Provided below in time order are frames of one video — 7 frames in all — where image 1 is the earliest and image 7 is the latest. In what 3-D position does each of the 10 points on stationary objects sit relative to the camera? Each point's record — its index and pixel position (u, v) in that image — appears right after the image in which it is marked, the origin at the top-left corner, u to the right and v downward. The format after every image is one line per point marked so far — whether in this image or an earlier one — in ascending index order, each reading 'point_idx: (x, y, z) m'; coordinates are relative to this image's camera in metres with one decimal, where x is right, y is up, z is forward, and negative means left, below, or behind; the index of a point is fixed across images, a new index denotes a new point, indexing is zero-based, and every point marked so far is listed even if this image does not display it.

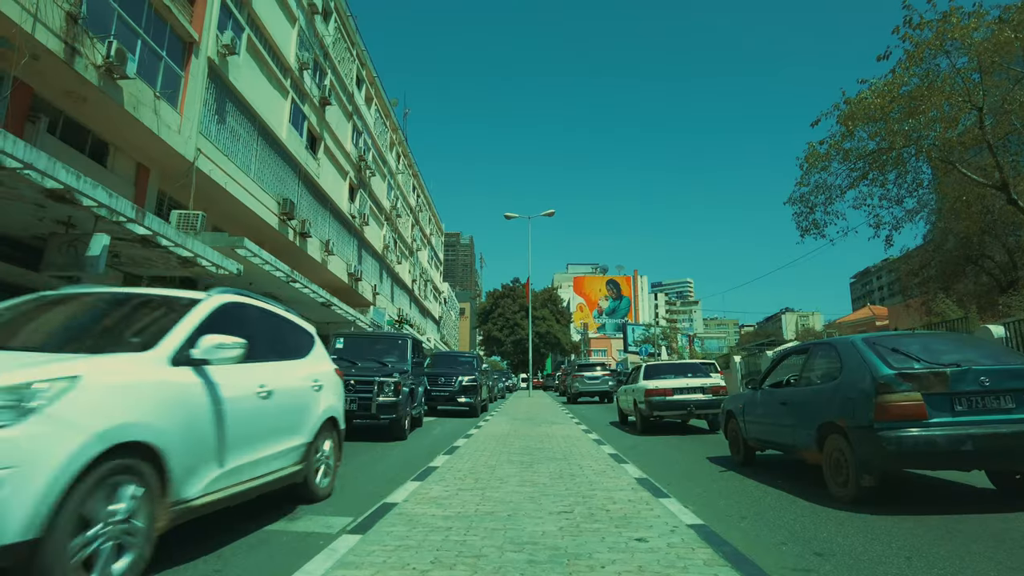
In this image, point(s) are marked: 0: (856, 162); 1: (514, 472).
0: (+9.9, +3.6, +19.4) m
1: (0.0, -1.9, +6.9) m
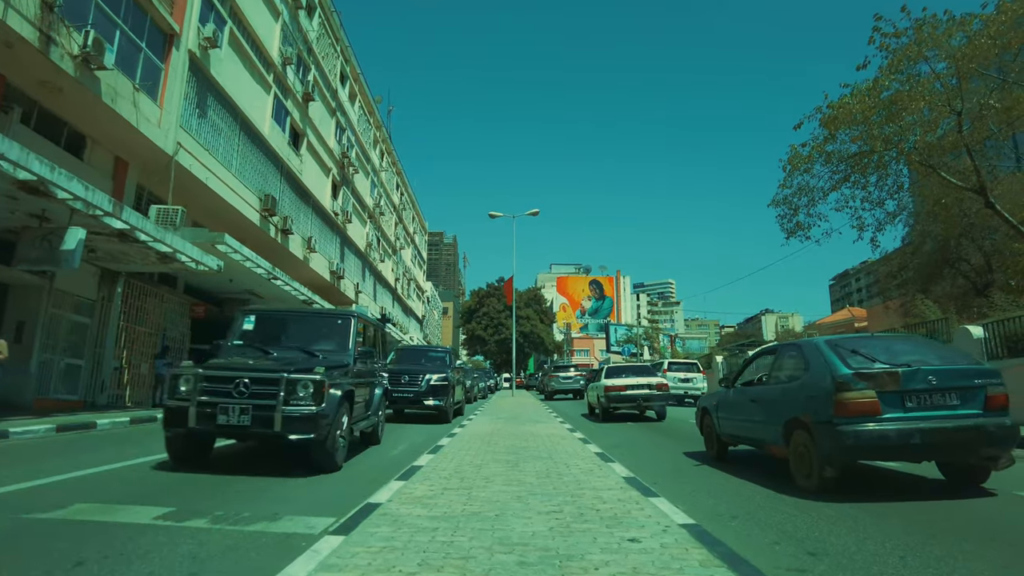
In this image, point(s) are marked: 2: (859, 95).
0: (+9.5, +3.6, +19.6) m
1: (-0.1, -1.9, +6.8) m
2: (+9.2, +5.2, +18.0) m
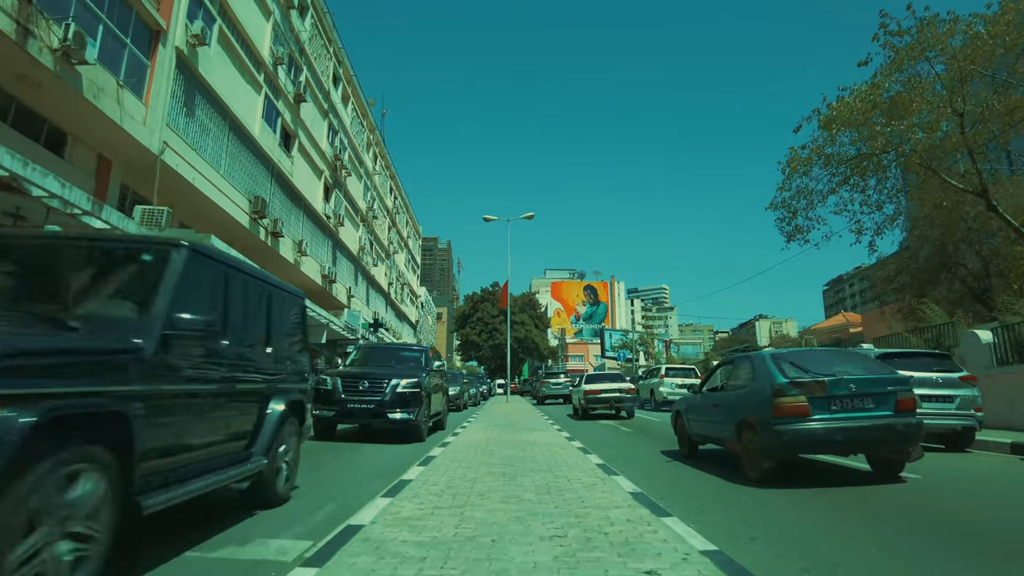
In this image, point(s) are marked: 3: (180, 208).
0: (+9.3, +3.5, +19.3) m
1: (-0.2, -1.9, +6.4) m
2: (+9.1, +5.0, +17.7) m
3: (-9.4, +2.3, +19.1) m
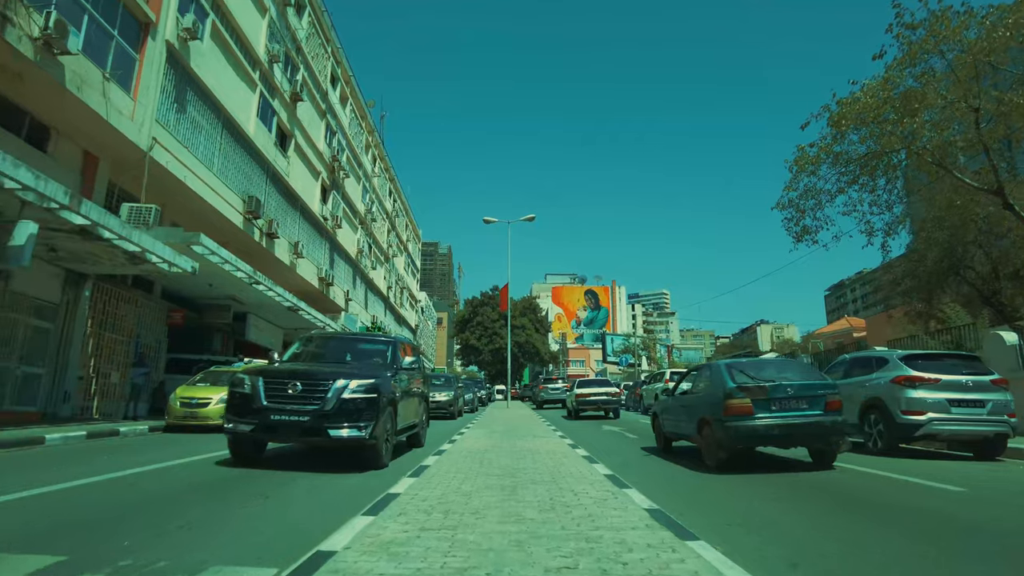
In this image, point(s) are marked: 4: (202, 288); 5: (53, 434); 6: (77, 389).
0: (+9.4, +3.4, +18.8) m
1: (-0.2, -1.8, +5.8) m
2: (+9.1, +5.0, +17.2) m
3: (-9.4, +2.2, +18.6) m
4: (-8.7, 0.0, +18.8) m
5: (-7.6, -2.4, +11.2) m
6: (-9.4, -2.2, +14.6) m
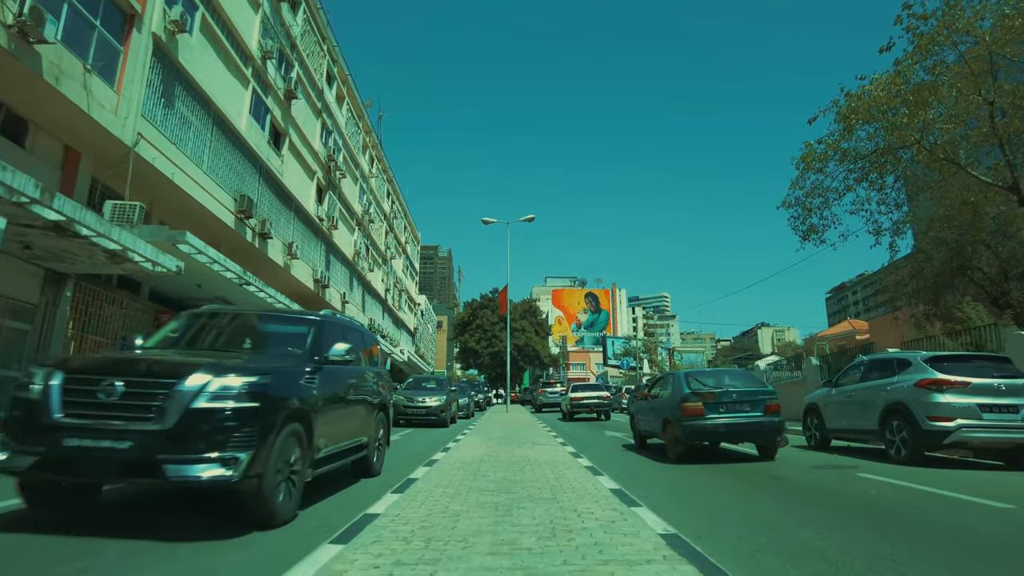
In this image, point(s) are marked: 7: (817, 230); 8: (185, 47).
0: (+9.3, +3.4, +18.2) m
1: (-0.2, -1.8, +5.2) m
2: (+9.1, +5.0, +16.7) m
3: (-9.5, +2.2, +18.0) m
4: (-8.7, 0.0, +18.3) m
5: (-7.6, -2.4, +10.7) m
6: (-9.5, -2.2, +14.0) m
7: (+8.8, +1.7, +19.5) m
8: (-8.3, +6.2, +17.2) m
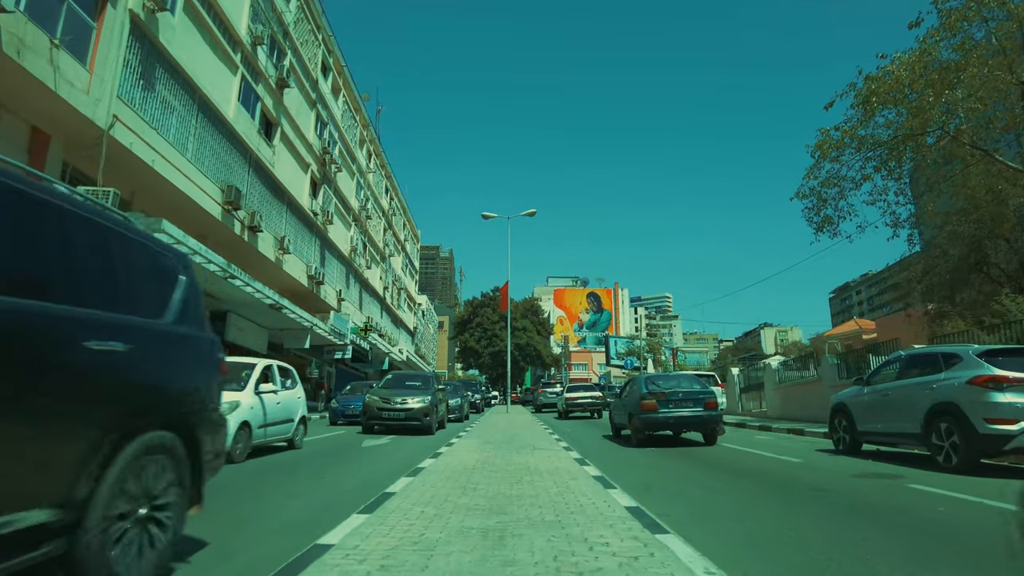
0: (+9.3, +3.6, +17.3) m
1: (-0.2, -1.6, +4.3) m
2: (+9.1, +5.2, +15.7) m
3: (-9.5, +2.3, +17.1) m
4: (-8.7, +0.2, +17.4) m
5: (-7.7, -2.3, +9.7) m
6: (-9.5, -2.0, +13.1) m
7: (+8.8, +1.8, +18.6) m
8: (-8.4, +6.3, +16.3) m
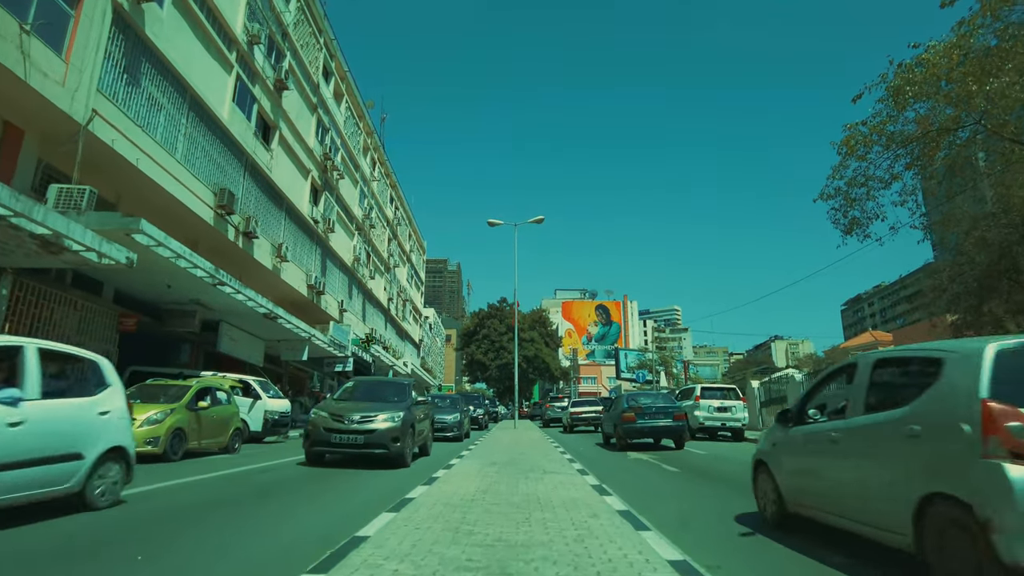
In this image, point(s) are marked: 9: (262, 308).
0: (+9.5, +3.4, +16.1) m
1: (-0.2, -1.5, +3.2) m
2: (+9.2, +5.0, +14.6) m
3: (-9.3, +2.2, +16.2) m
4: (-8.6, 0.0, +16.4) m
5: (-7.6, -2.3, +8.7) m
6: (-9.3, -2.1, +12.1) m
7: (+9.0, +1.7, +17.4) m
8: (-8.2, +6.1, +15.4) m
9: (-7.0, -0.6, +18.7) m
